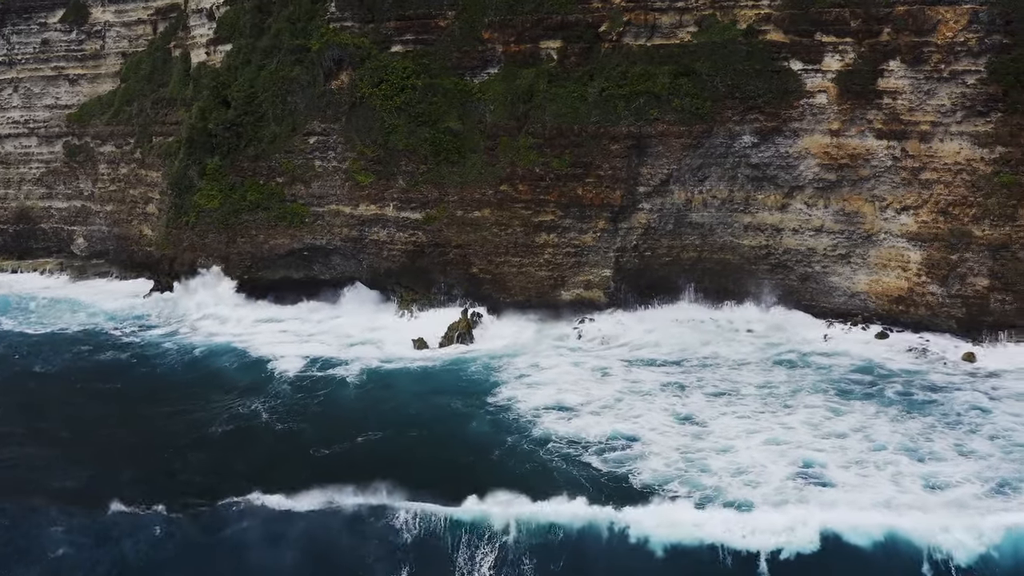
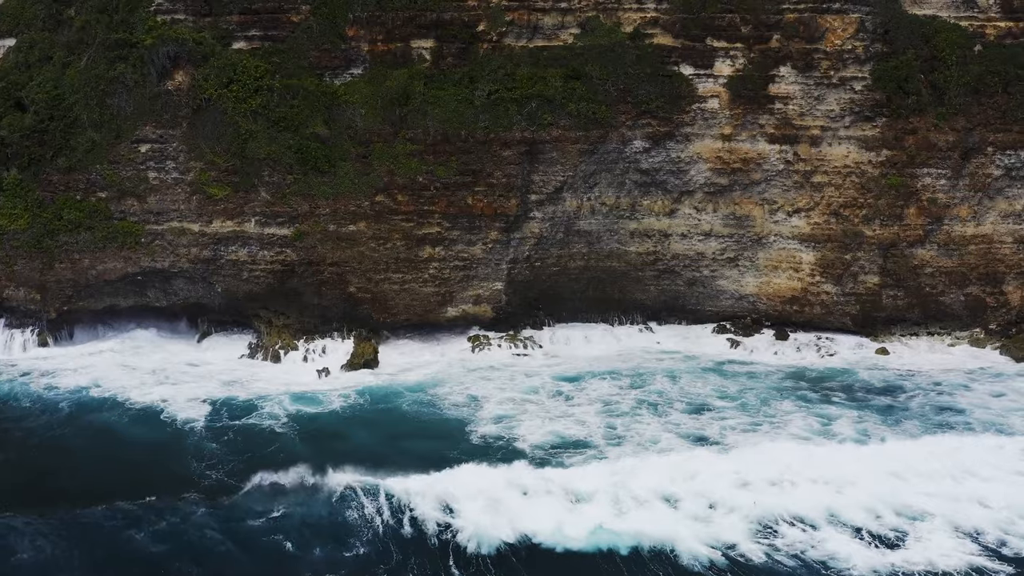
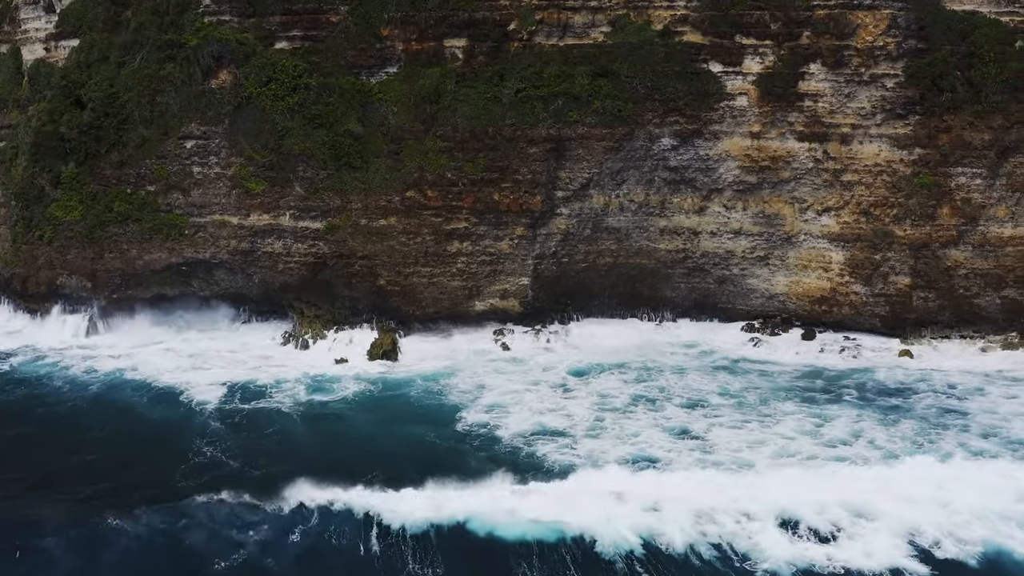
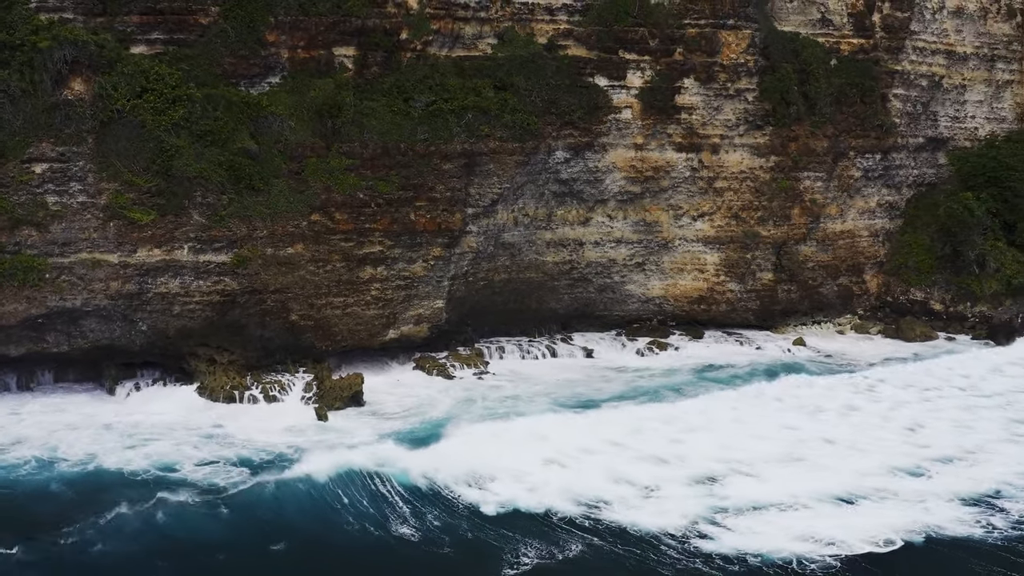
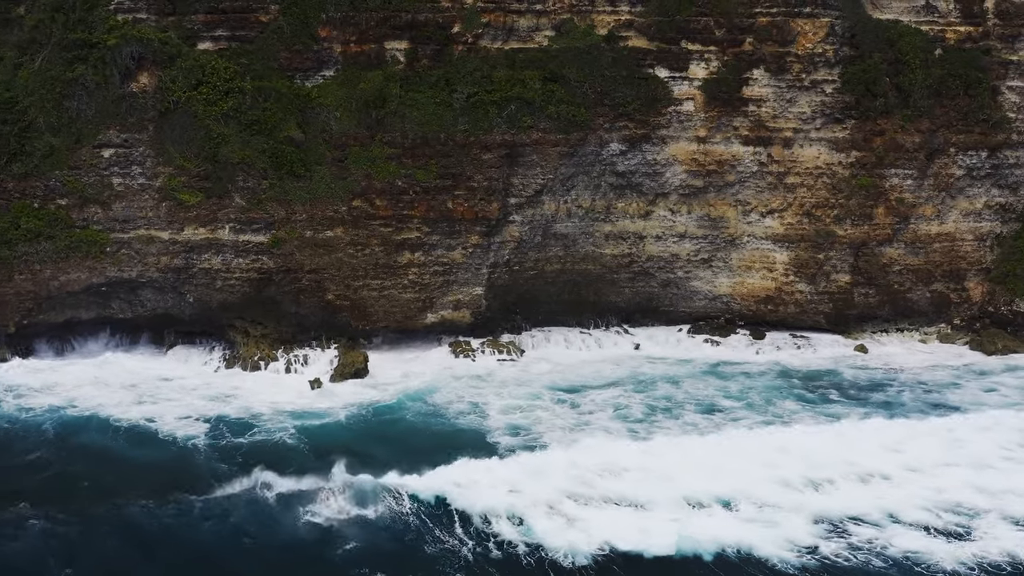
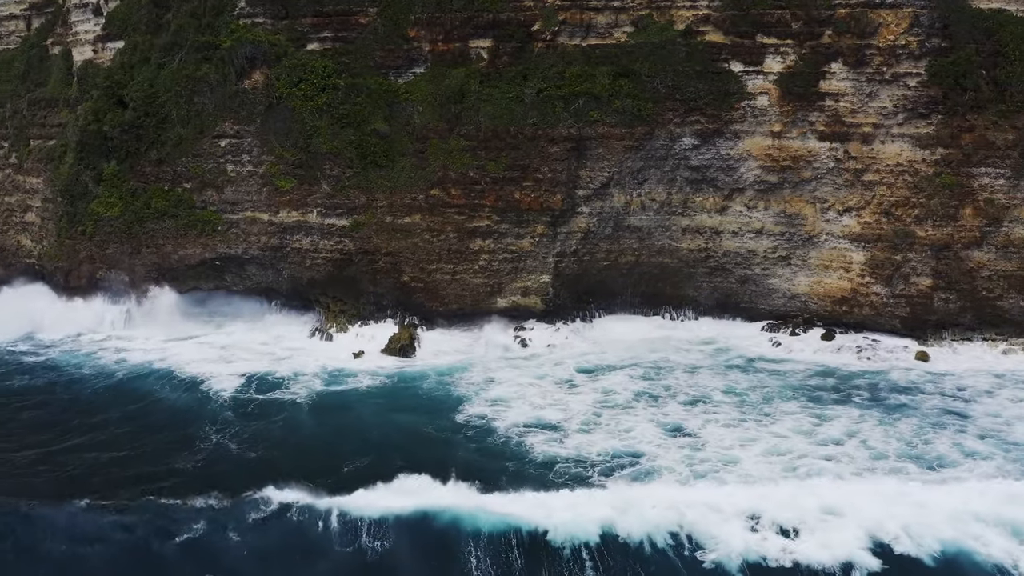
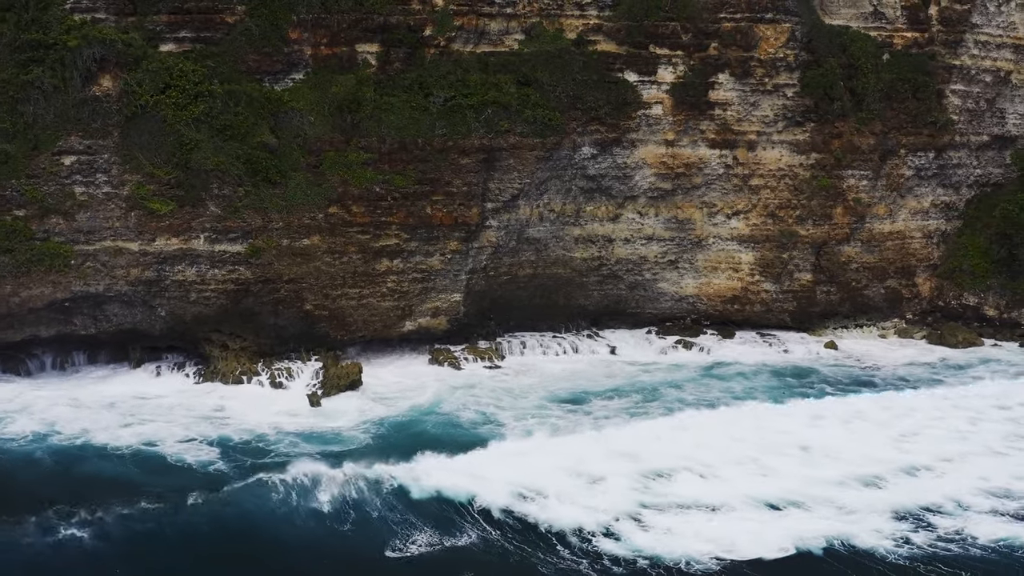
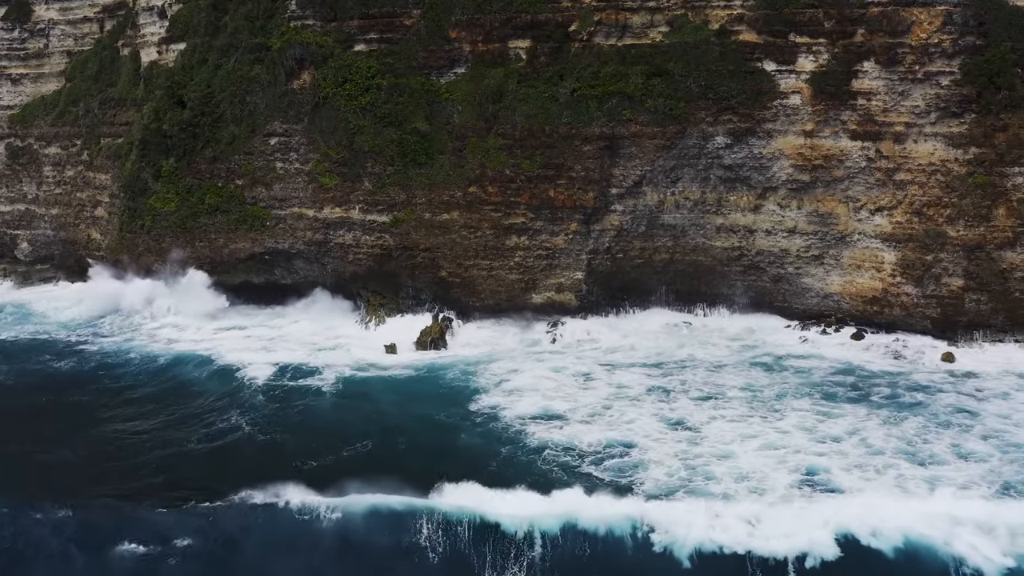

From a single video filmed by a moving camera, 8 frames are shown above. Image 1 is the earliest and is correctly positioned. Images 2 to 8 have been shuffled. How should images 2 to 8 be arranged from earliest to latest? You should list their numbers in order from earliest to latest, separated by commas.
8, 6, 3, 2, 5, 7, 4
